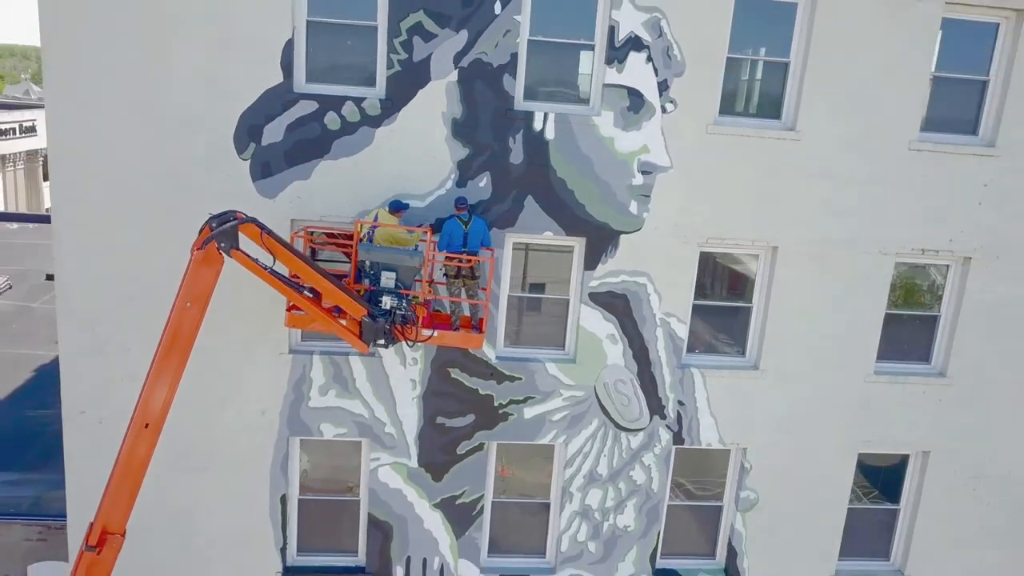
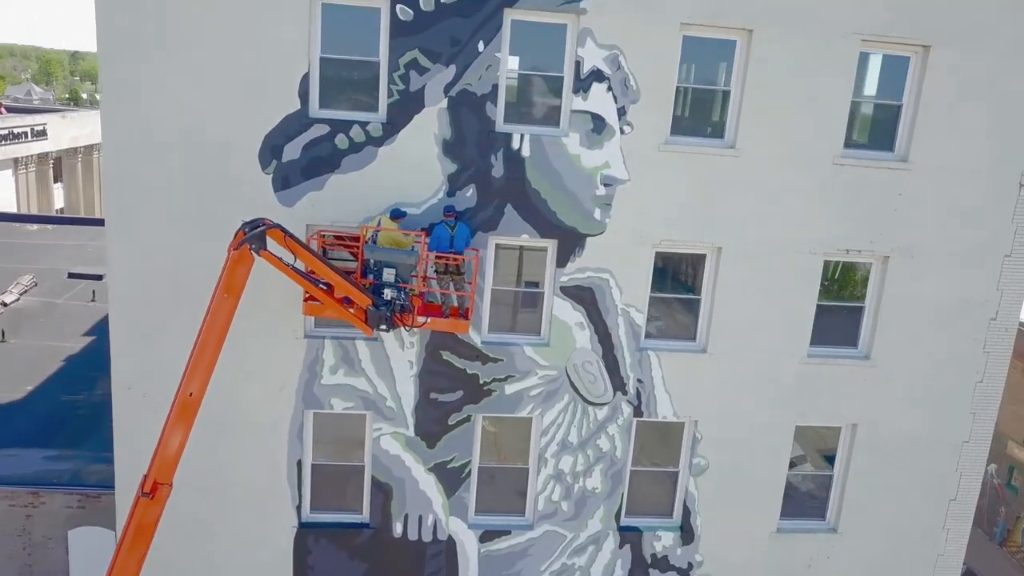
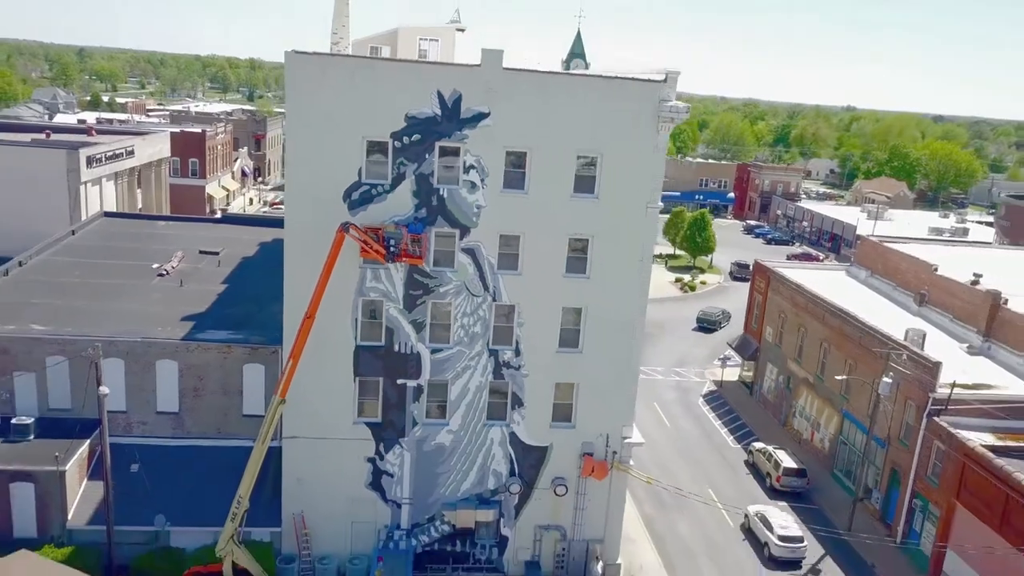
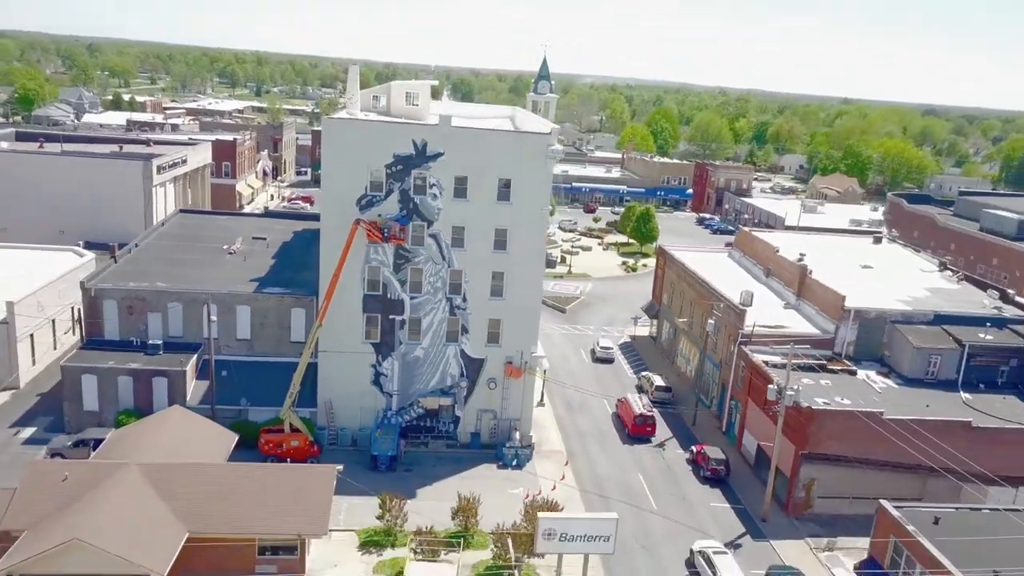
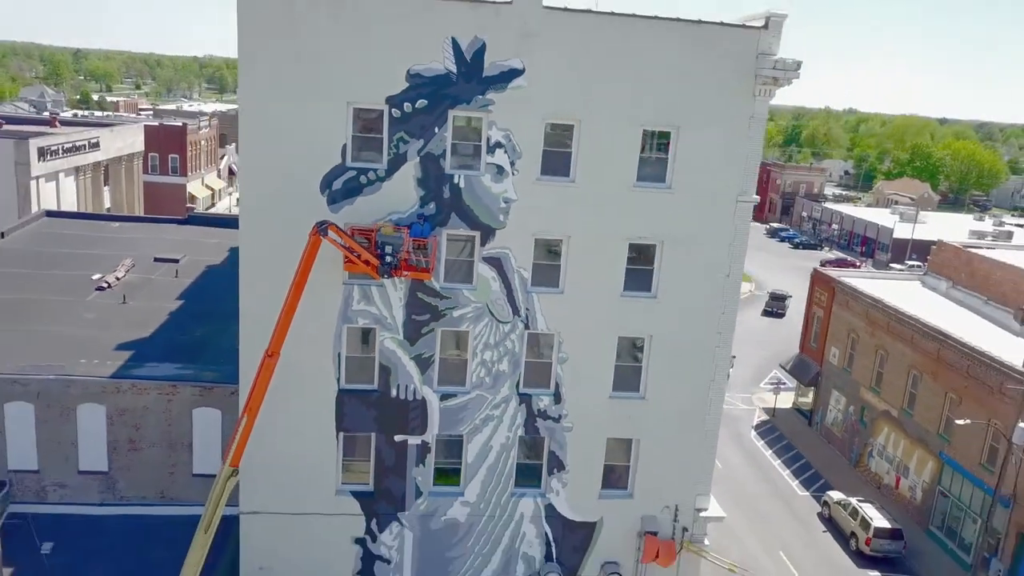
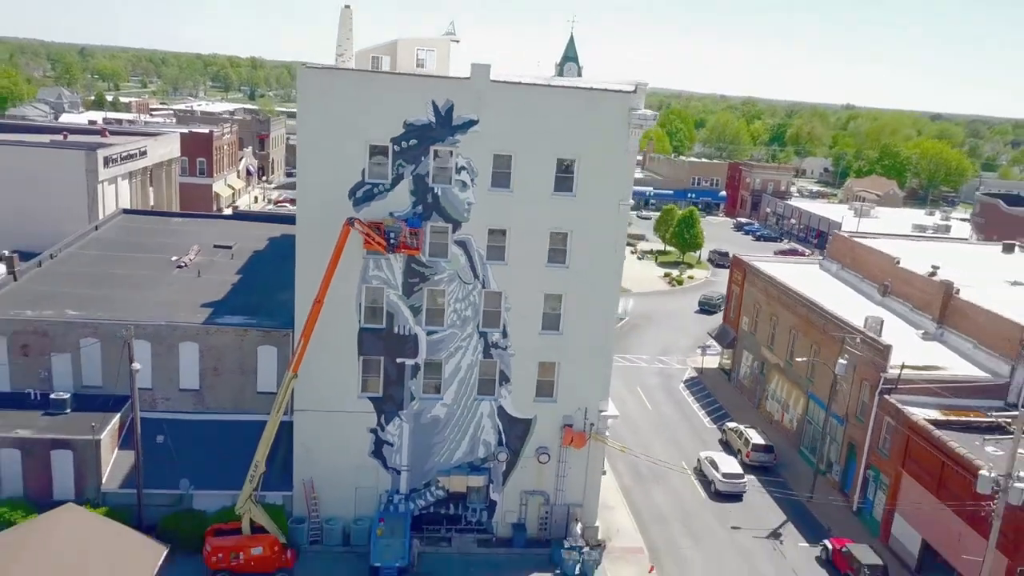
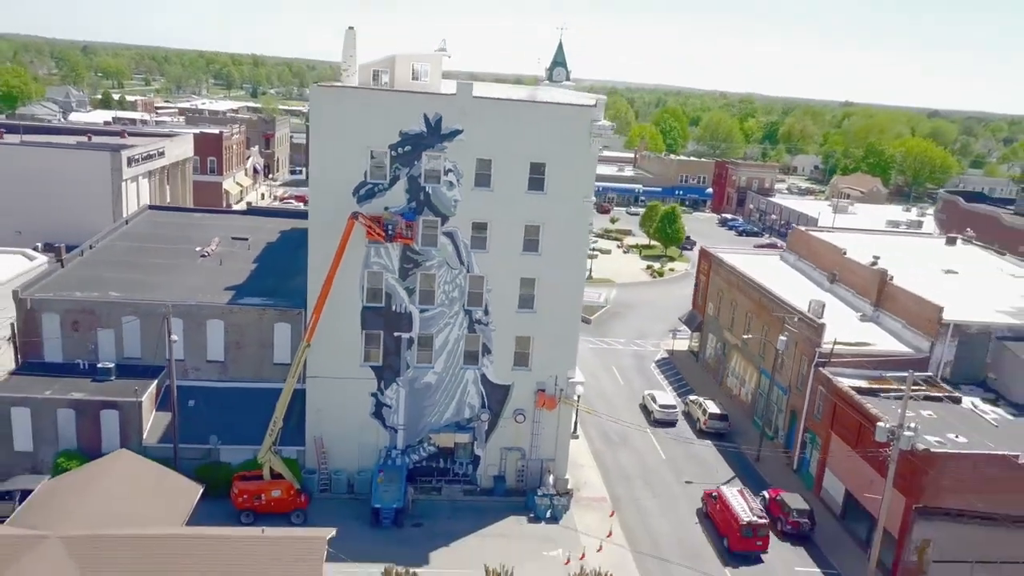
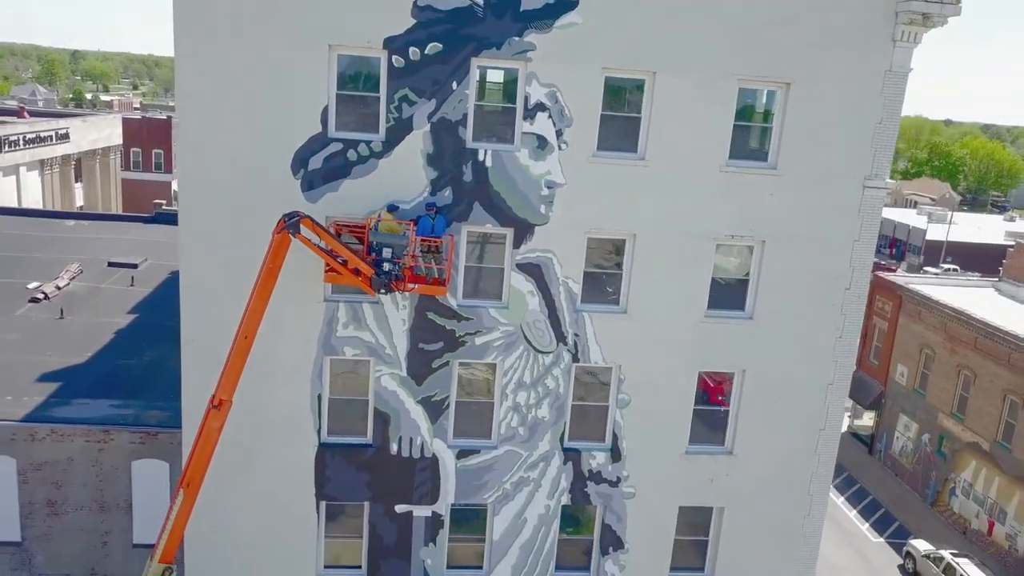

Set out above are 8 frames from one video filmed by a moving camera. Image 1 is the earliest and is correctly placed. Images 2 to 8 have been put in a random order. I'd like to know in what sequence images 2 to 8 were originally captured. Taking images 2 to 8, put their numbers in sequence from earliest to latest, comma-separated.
2, 8, 5, 3, 6, 7, 4
